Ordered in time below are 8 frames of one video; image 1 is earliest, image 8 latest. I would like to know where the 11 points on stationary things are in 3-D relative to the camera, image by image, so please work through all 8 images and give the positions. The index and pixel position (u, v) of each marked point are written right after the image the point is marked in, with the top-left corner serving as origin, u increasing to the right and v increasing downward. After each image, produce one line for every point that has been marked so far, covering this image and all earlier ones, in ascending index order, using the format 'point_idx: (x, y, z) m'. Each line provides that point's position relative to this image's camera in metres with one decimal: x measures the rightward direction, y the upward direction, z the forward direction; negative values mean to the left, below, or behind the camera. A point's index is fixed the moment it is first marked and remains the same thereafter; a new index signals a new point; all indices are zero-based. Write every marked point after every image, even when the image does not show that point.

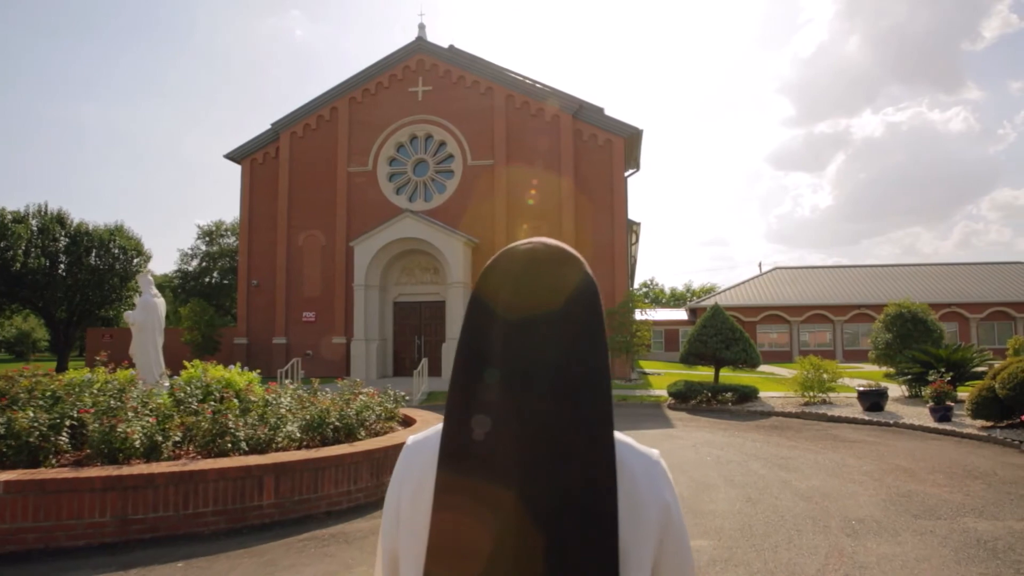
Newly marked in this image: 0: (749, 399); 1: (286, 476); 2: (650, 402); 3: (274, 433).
0: (+5.4, -2.5, +16.9) m
1: (-2.0, -1.6, +6.5) m
2: (+3.4, -2.8, +18.2) m
3: (-2.3, -1.4, +7.3) m
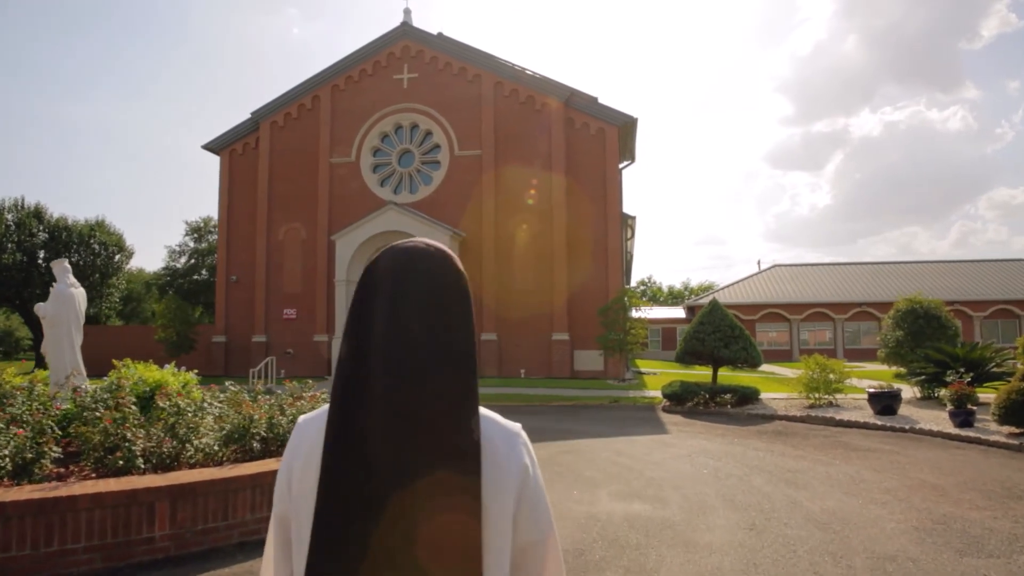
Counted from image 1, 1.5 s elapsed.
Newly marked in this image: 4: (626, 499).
0: (+5.0, -2.4, +15.7) m
1: (-2.3, -1.5, +5.3) m
2: (+3.0, -2.7, +17.0) m
3: (-2.7, -1.3, +6.1) m
4: (+1.1, -2.0, +7.0) m
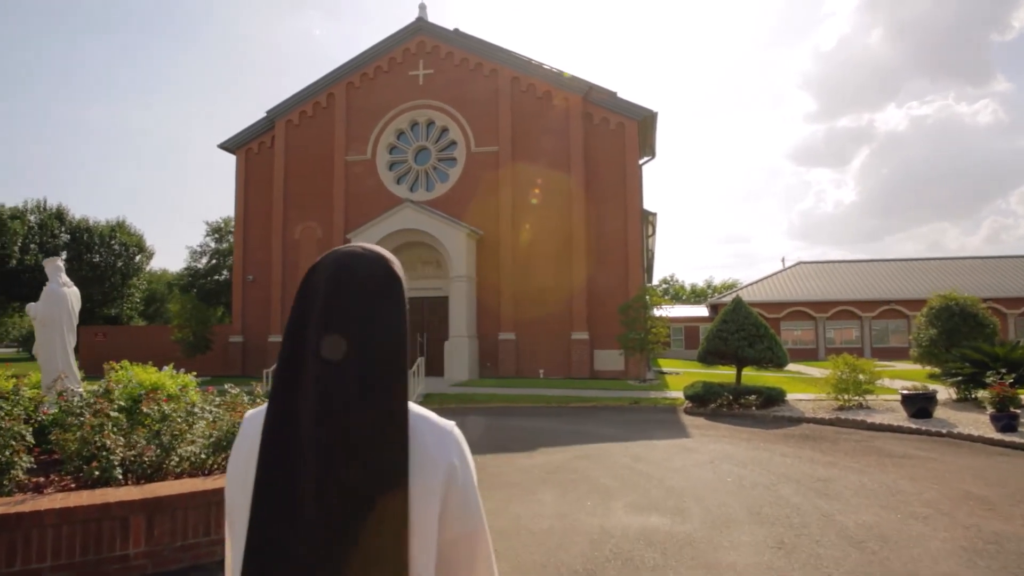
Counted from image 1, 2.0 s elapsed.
0: (+5.3, -2.3, +15.1) m
1: (-2.3, -1.5, +4.9) m
2: (+3.4, -2.6, +16.4) m
3: (-2.6, -1.3, +5.7) m
4: (+1.1, -1.9, +6.5) m
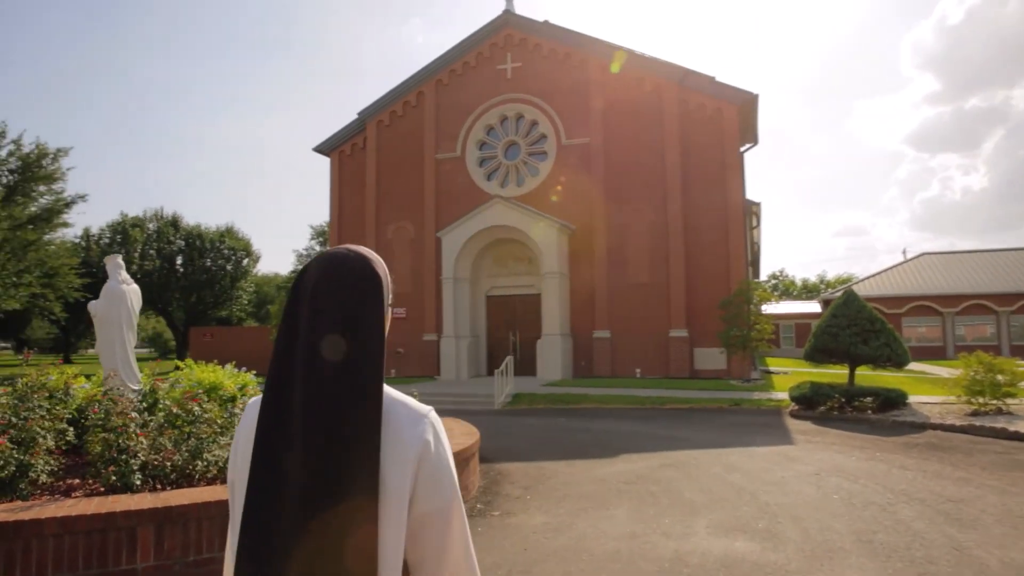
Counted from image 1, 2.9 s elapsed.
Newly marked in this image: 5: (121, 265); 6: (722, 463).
0: (+7.0, -2.1, +13.5) m
1: (-2.0, -1.4, +4.5) m
2: (+5.2, -2.4, +15.1) m
3: (-2.3, -1.2, +5.3) m
4: (+1.6, -1.8, +5.6) m
5: (-4.2, +0.2, +8.0) m
6: (+2.4, -2.0, +8.6) m
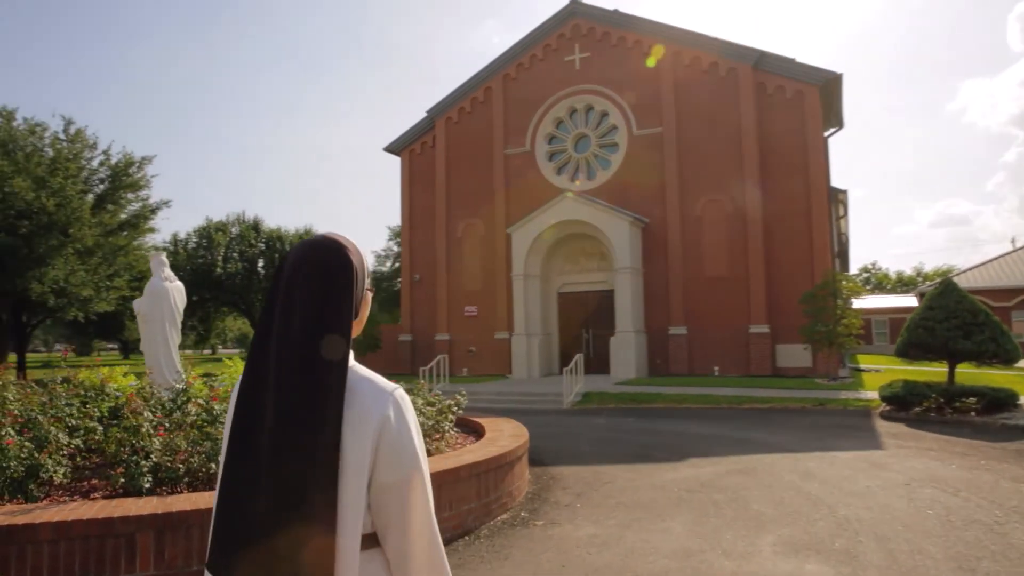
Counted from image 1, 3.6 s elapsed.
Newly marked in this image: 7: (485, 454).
0: (+8.0, -1.9, +12.2) m
1: (-1.9, -1.4, +4.2) m
2: (+6.4, -2.3, +13.9) m
3: (-2.0, -1.1, +5.0) m
4: (+1.9, -1.7, +4.9) m
5: (-3.7, +0.3, +7.9) m
6: (+3.0, -1.9, +7.8) m
7: (-0.2, -1.3, +6.0) m
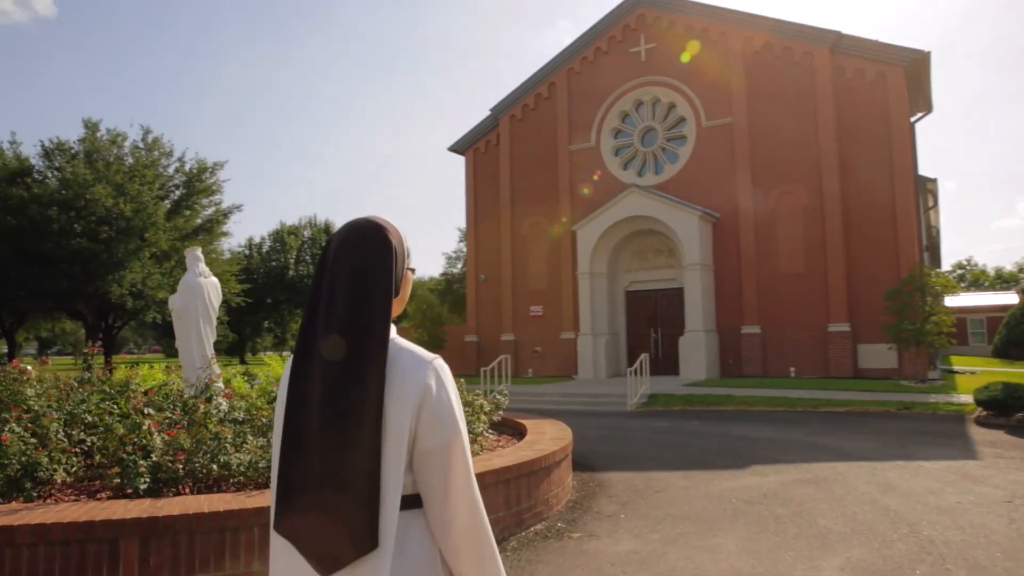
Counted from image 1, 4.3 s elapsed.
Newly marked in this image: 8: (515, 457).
0: (+8.9, -1.8, +10.8) m
1: (-1.8, -1.3, +3.8) m
2: (+7.4, -2.1, +12.7) m
3: (-1.9, -1.1, +4.7) m
4: (+2.0, -1.6, +4.2) m
5: (-3.2, +0.3, +7.7) m
6: (+3.4, -1.8, +7.0) m
7: (+0.1, -1.3, +5.5) m
8: (0.0, -1.3, +5.6) m
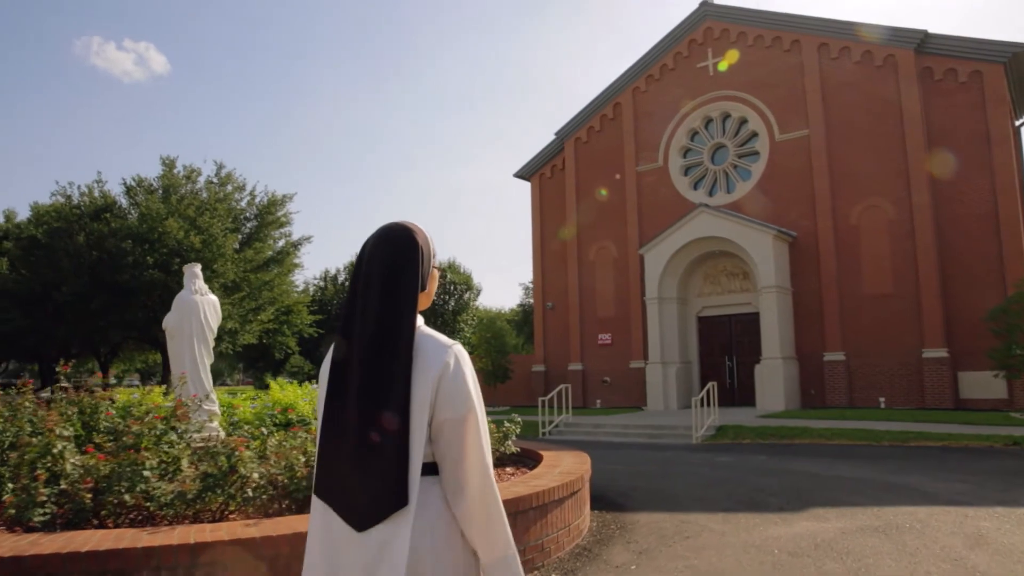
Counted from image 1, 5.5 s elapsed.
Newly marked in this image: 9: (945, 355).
0: (+9.3, -1.9, +8.9) m
1: (-2.1, -1.3, +3.2) m
2: (+8.1, -2.4, +10.9) m
3: (-2.1, -1.1, +4.0) m
4: (+1.7, -1.6, +3.1) m
5: (-3.1, +0.1, +7.3) m
6: (+3.5, -1.8, +5.7) m
7: (0.0, -1.3, +4.7) m
8: (-0.1, -1.3, +4.8) m
9: (+10.6, -1.7, +18.3) m
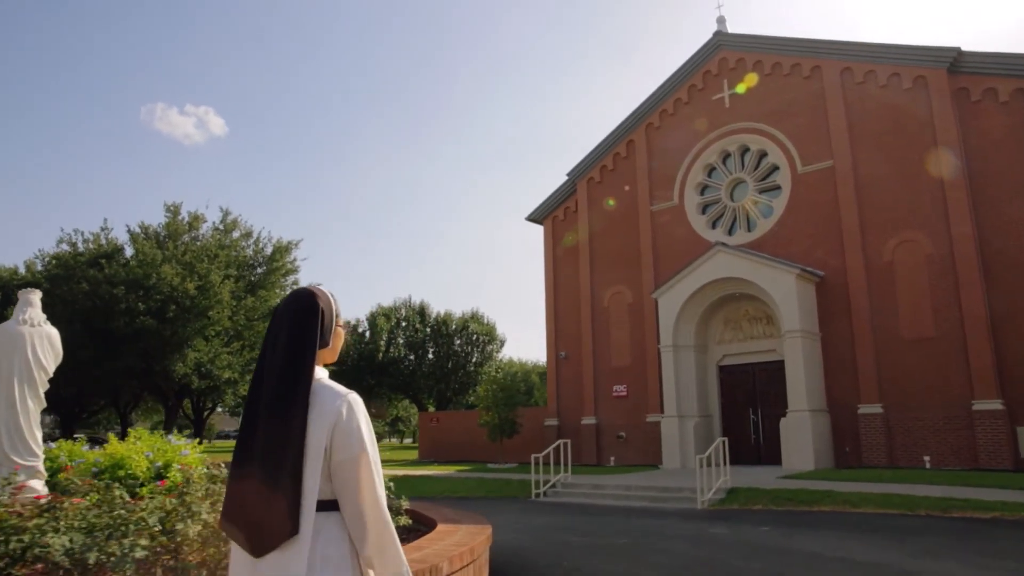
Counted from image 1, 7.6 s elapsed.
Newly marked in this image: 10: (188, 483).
0: (+8.6, -2.2, +6.7) m
1: (-3.1, -1.2, +1.7) m
2: (+7.5, -2.8, +8.8) m
3: (-3.1, -1.1, +2.6) m
4: (+0.7, -1.4, +1.4) m
5: (-3.9, -0.1, +6.0) m
6: (+2.6, -1.9, +3.9) m
7: (-1.0, -1.3, +3.1) m
8: (-1.0, -1.3, +3.2) m
9: (+10.5, -2.6, +16.0) m
10: (-2.3, -1.2, +5.1) m
